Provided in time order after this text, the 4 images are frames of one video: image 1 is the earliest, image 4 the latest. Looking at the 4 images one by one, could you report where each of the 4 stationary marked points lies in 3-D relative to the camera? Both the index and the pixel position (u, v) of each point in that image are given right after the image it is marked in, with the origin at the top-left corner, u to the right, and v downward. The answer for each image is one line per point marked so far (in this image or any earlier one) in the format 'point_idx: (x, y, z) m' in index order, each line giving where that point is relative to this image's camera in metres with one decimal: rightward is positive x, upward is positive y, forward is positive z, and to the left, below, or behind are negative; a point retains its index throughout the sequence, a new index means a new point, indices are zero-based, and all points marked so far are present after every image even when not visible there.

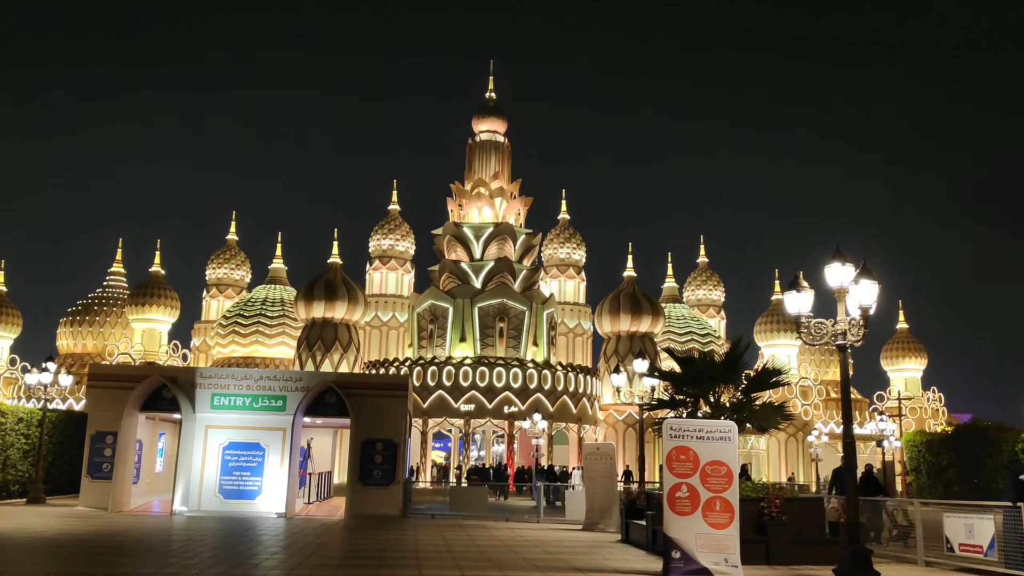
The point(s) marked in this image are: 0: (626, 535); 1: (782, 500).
0: (+1.9, -4.1, +15.0) m
1: (+3.6, -2.8, +11.8) m
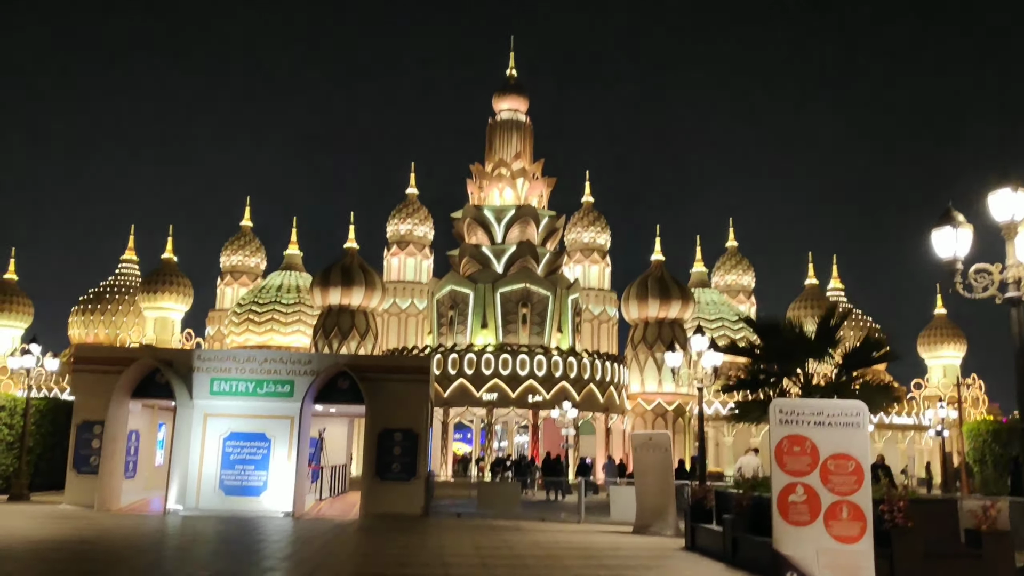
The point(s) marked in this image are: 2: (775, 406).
0: (+2.5, -3.6, +12.5) m
1: (+4.1, -2.2, +9.3) m
2: (+2.6, -1.2, +8.8) m
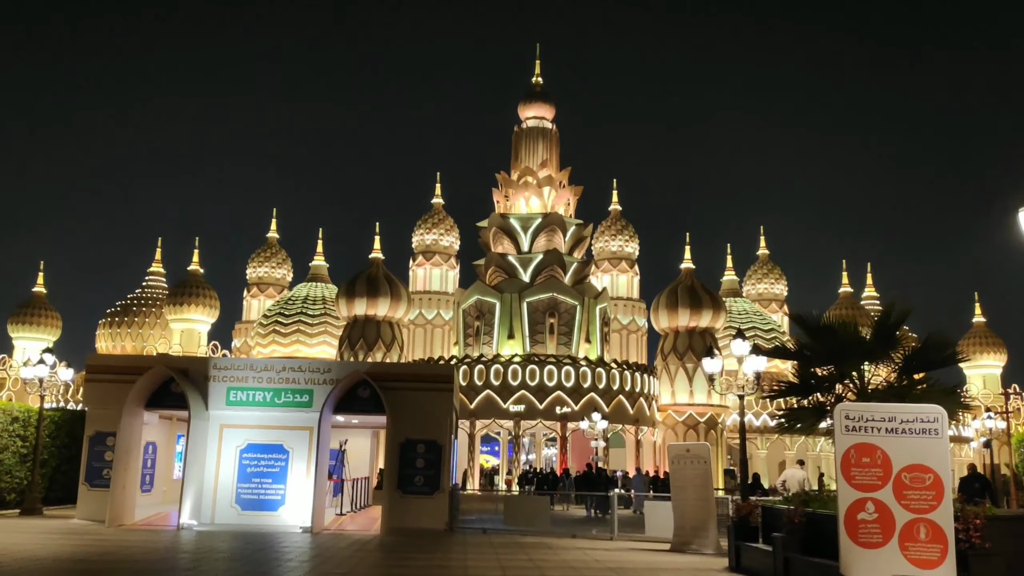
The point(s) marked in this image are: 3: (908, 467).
0: (+2.9, -3.5, +11.6) m
1: (+4.4, -2.2, +8.3) m
2: (+2.9, -1.1, +7.8) m
3: (+3.2, -1.4, +7.3) m
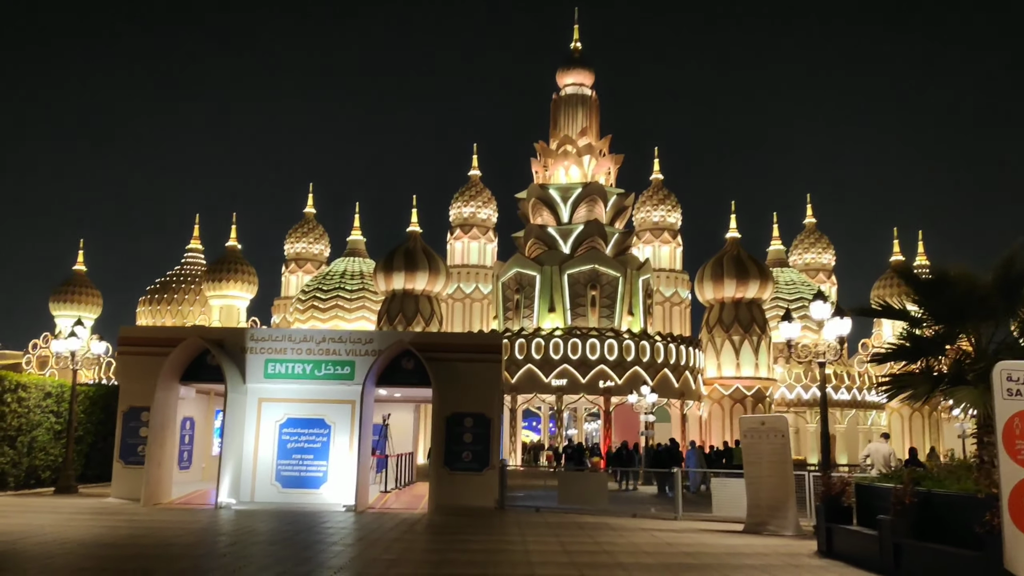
0: (+3.7, -3.0, +10.4) m
1: (+5.0, -1.7, +7.0) m
2: (+3.5, -0.6, +6.6) m
3: (+3.8, -1.0, +6.0) m
